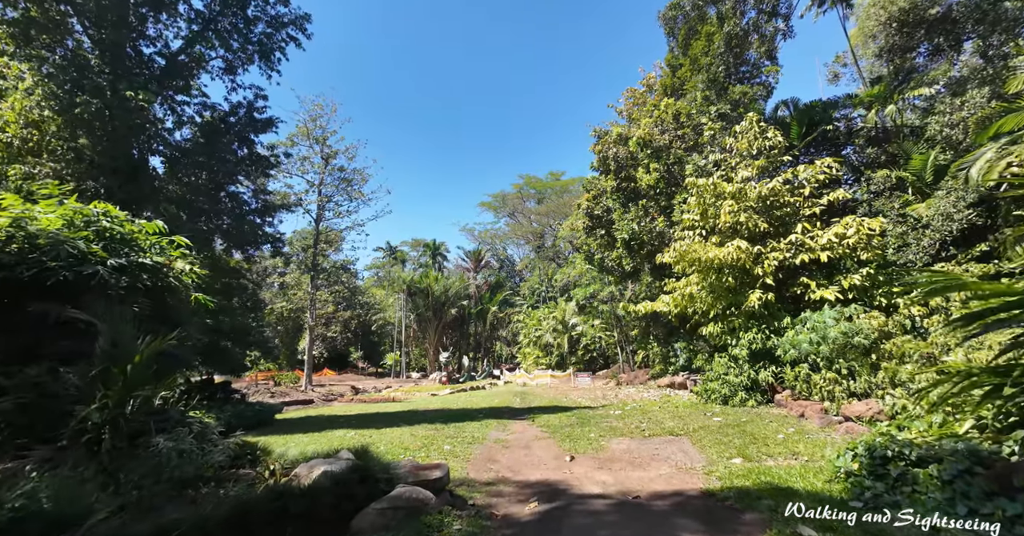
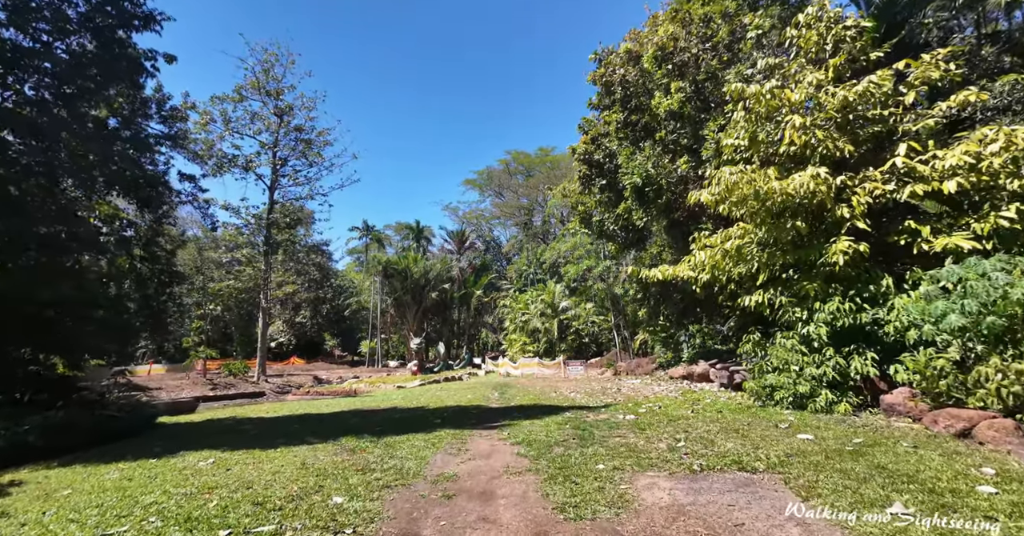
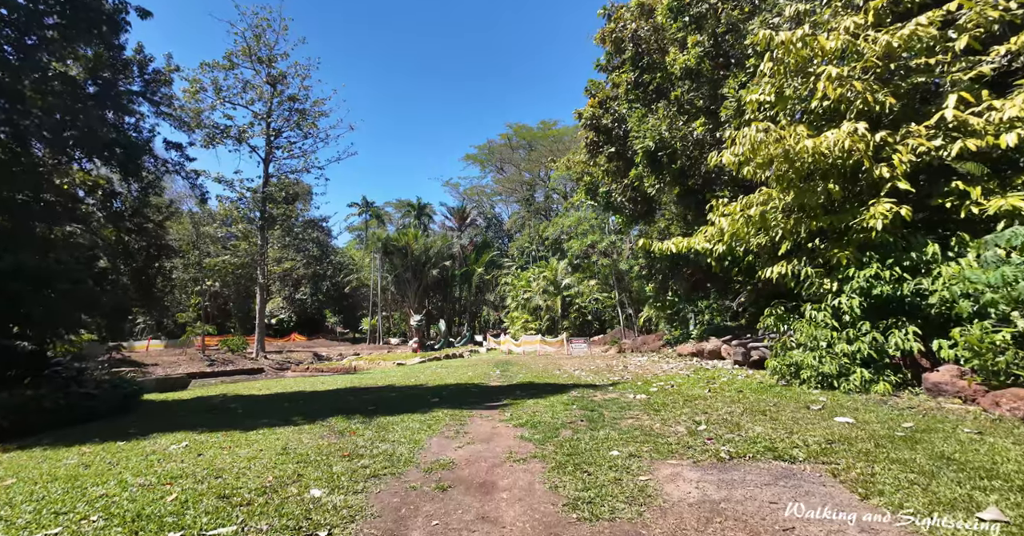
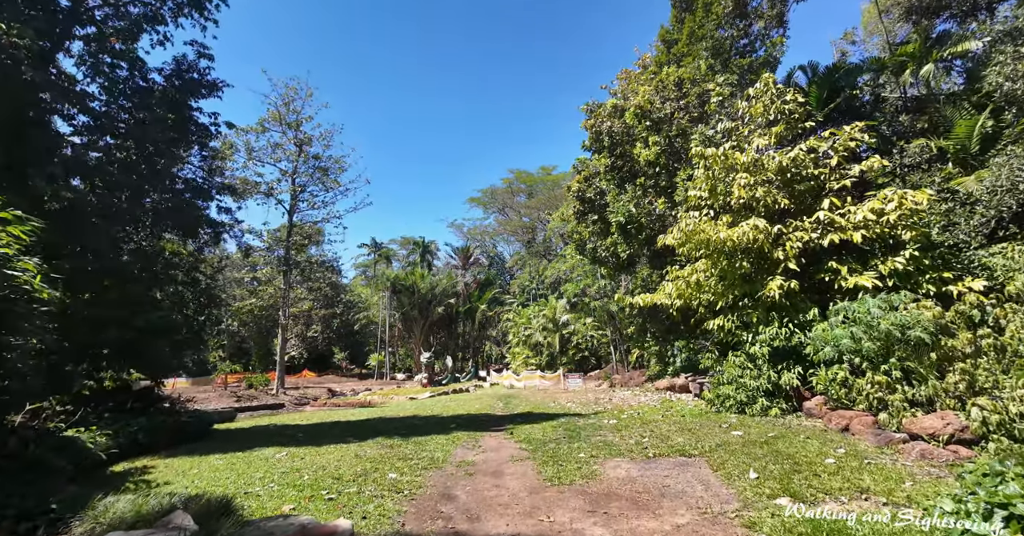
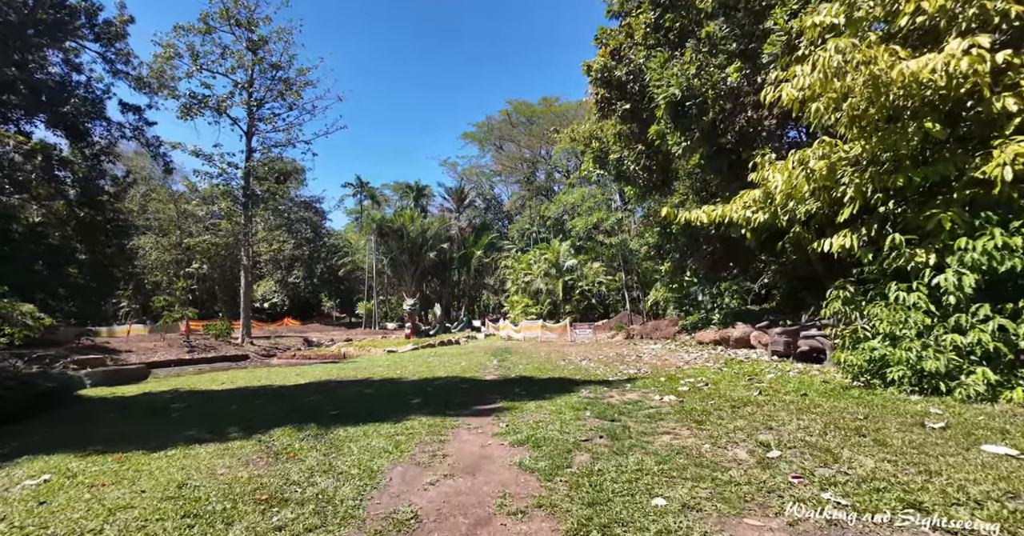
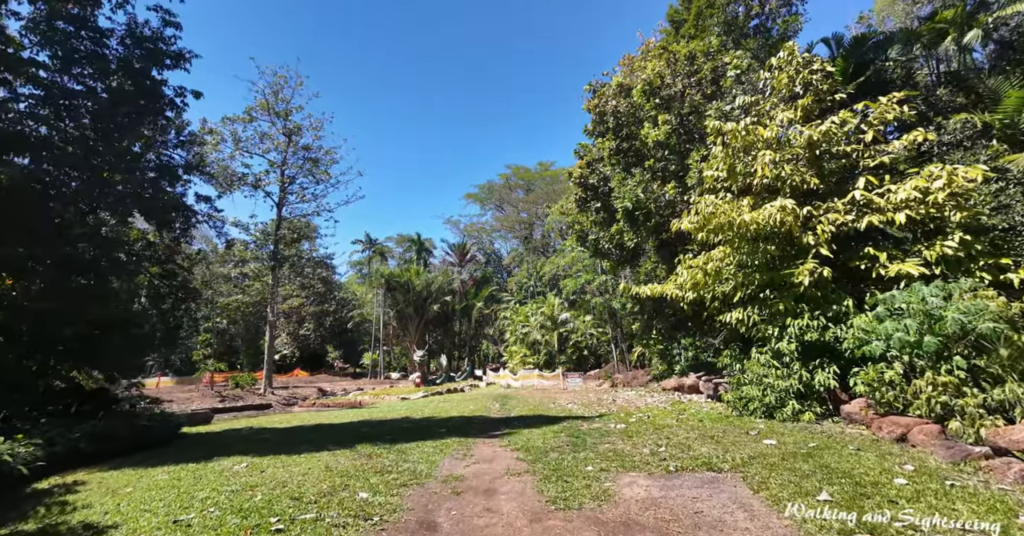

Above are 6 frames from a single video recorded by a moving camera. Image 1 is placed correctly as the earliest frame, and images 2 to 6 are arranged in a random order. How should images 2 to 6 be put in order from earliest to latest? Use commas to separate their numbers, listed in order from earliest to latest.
4, 6, 2, 3, 5
